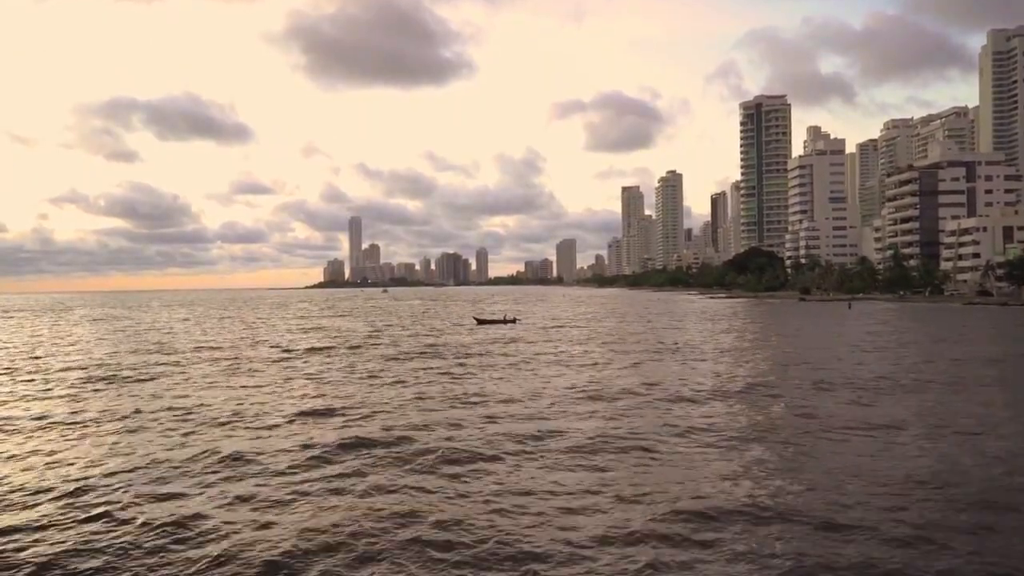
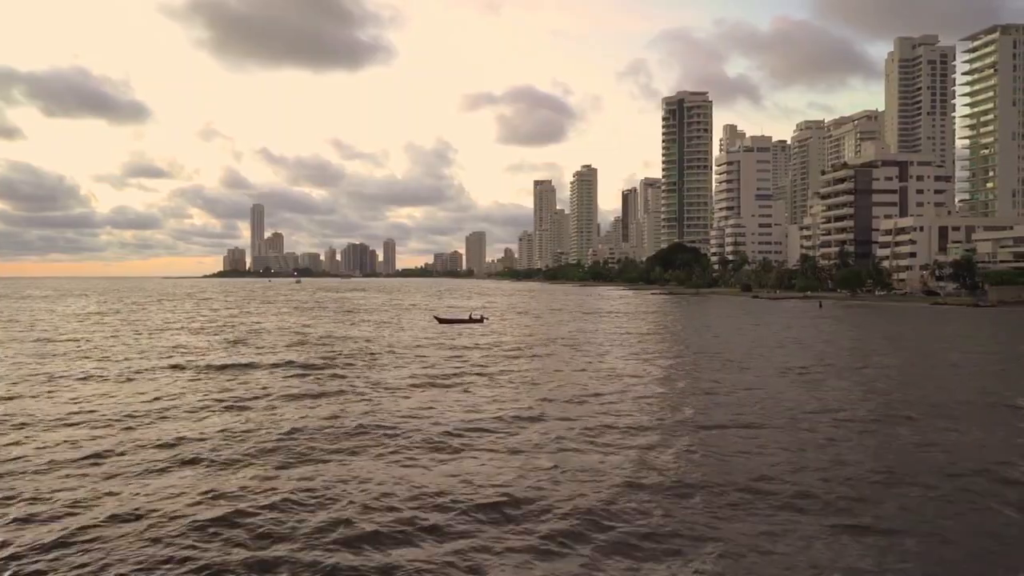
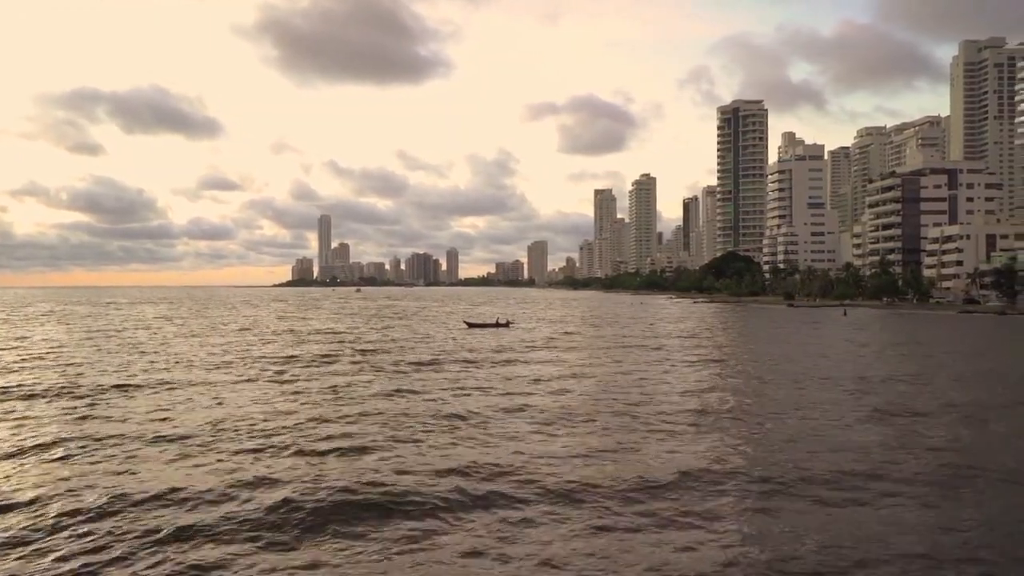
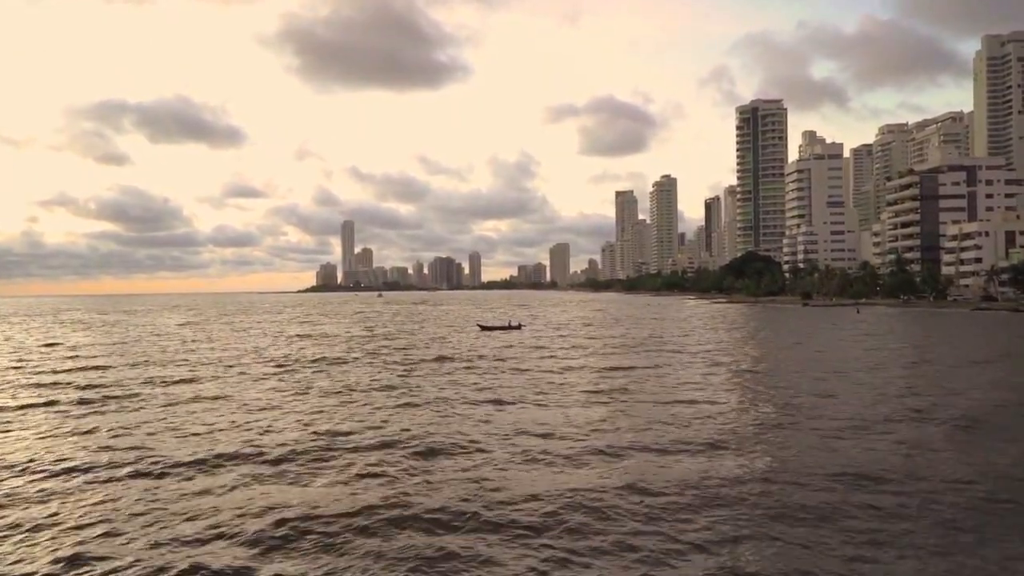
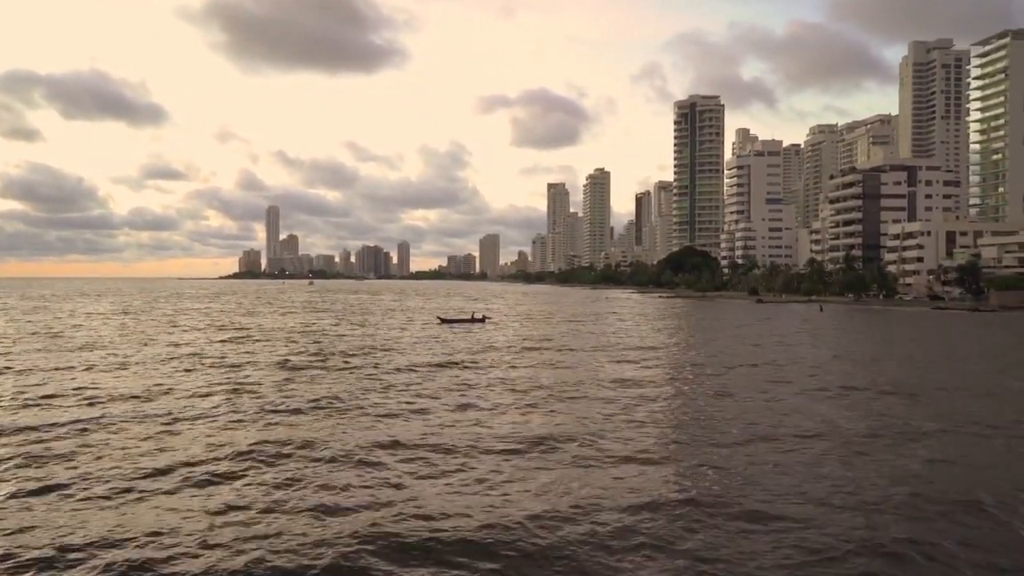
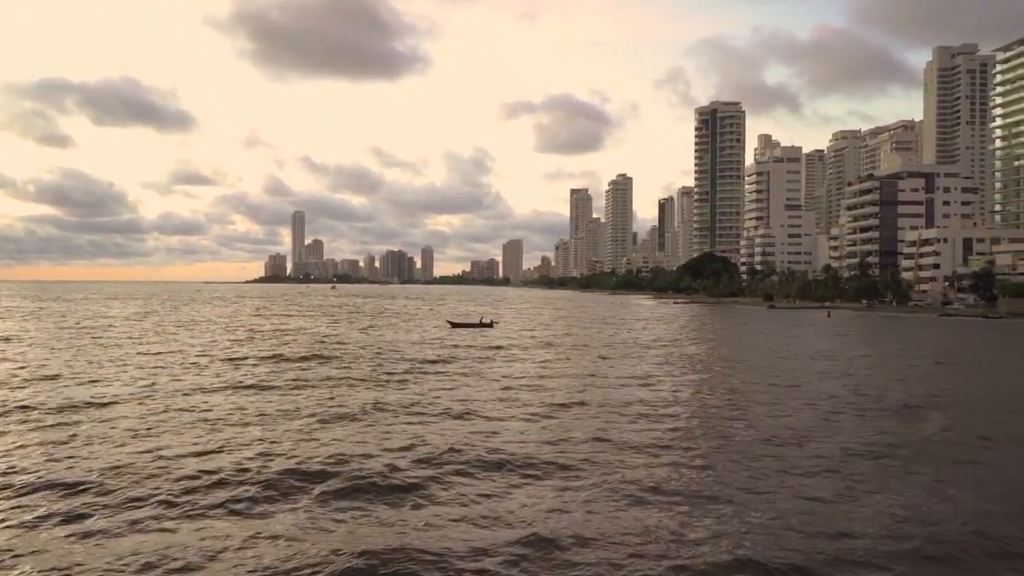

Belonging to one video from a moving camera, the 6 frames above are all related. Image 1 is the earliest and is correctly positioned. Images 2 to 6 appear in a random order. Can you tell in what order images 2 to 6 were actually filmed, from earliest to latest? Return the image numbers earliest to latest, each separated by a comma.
4, 3, 6, 5, 2
